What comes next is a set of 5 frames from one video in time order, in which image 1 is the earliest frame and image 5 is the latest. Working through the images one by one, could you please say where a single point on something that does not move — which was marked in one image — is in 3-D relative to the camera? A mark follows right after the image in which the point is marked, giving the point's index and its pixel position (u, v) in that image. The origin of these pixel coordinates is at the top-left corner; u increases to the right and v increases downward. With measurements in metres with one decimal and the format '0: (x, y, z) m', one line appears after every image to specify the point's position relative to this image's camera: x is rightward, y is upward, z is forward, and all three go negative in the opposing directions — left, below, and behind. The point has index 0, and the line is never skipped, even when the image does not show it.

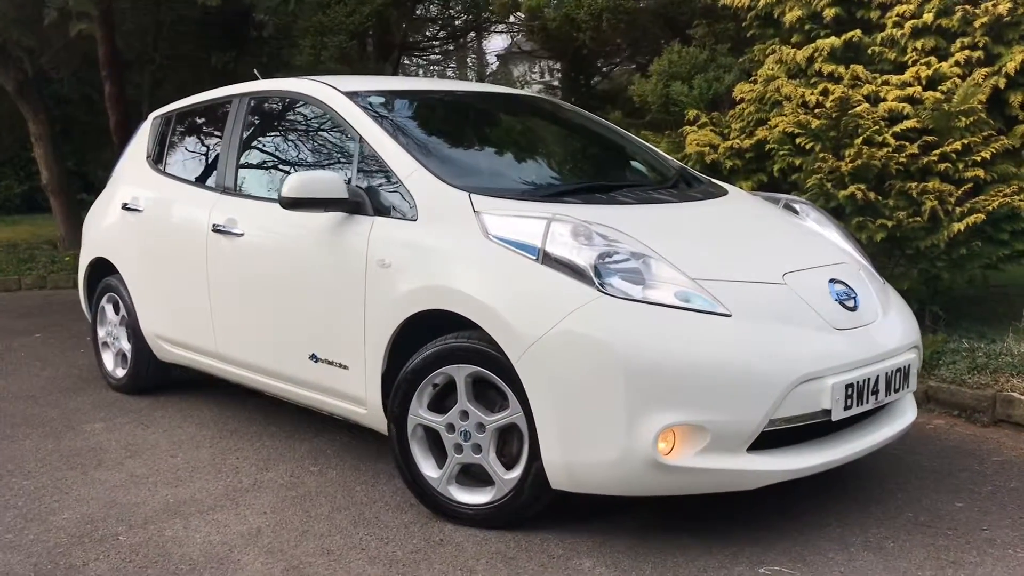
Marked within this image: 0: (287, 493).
0: (-0.9, -0.8, +3.9) m
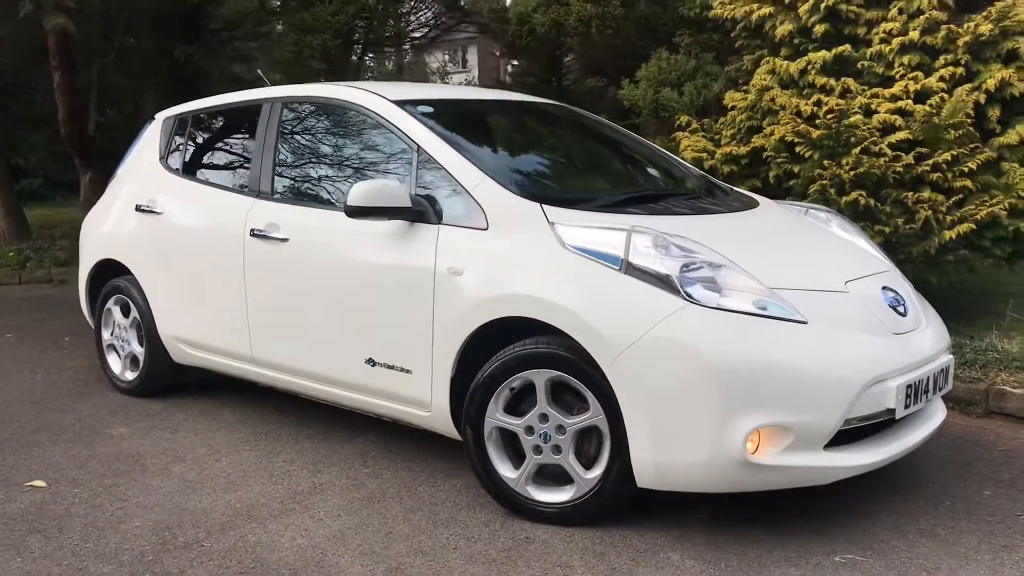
0: (-0.6, -0.8, +4.0) m
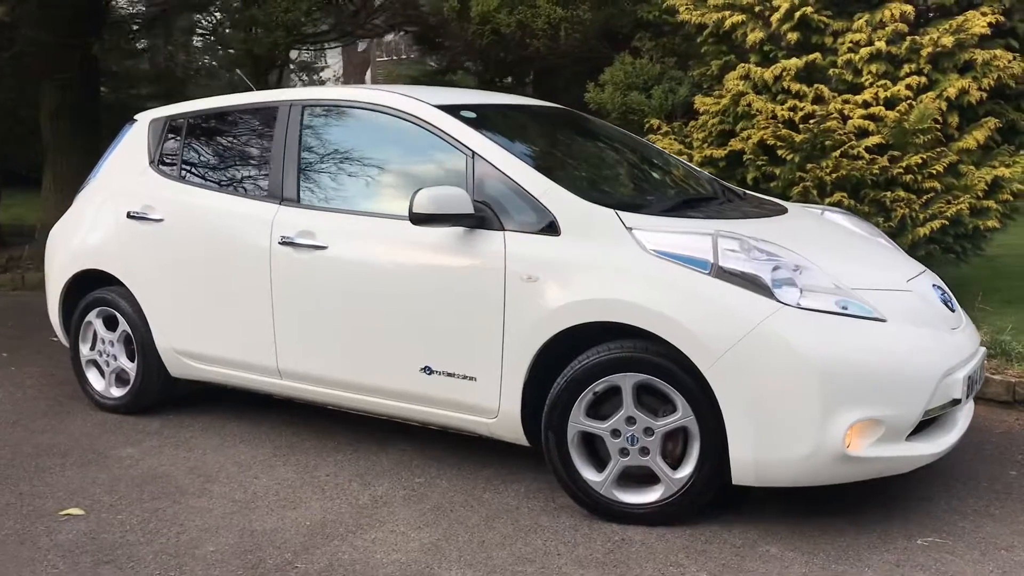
0: (-0.4, -0.9, +3.9) m
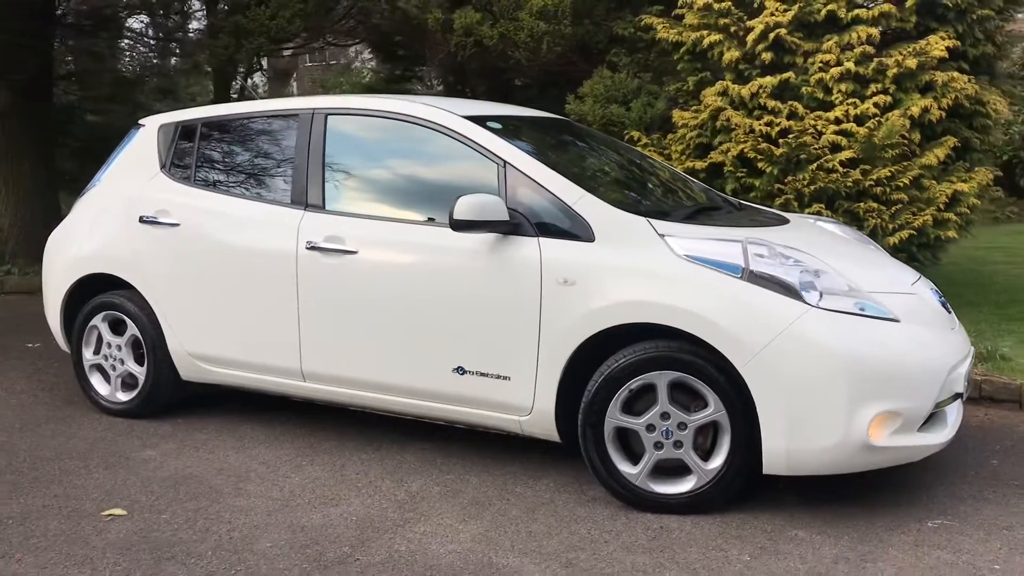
0: (-0.2, -0.9, +4.1) m
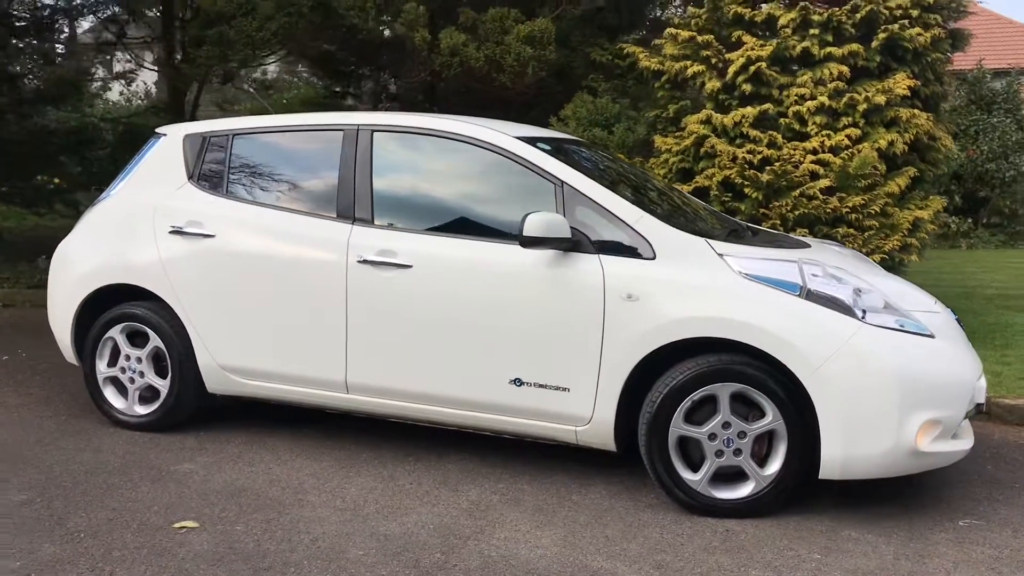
0: (0.0, -0.9, +4.2) m
